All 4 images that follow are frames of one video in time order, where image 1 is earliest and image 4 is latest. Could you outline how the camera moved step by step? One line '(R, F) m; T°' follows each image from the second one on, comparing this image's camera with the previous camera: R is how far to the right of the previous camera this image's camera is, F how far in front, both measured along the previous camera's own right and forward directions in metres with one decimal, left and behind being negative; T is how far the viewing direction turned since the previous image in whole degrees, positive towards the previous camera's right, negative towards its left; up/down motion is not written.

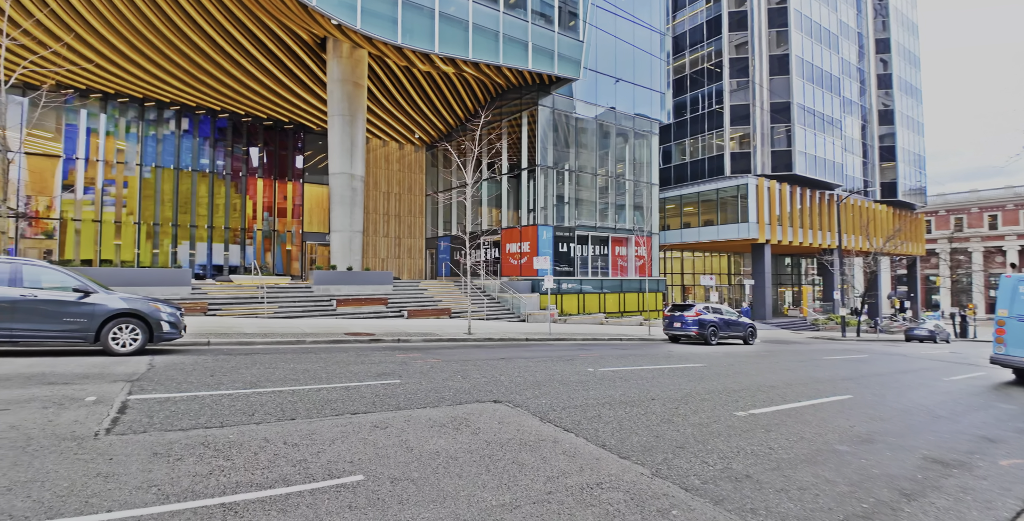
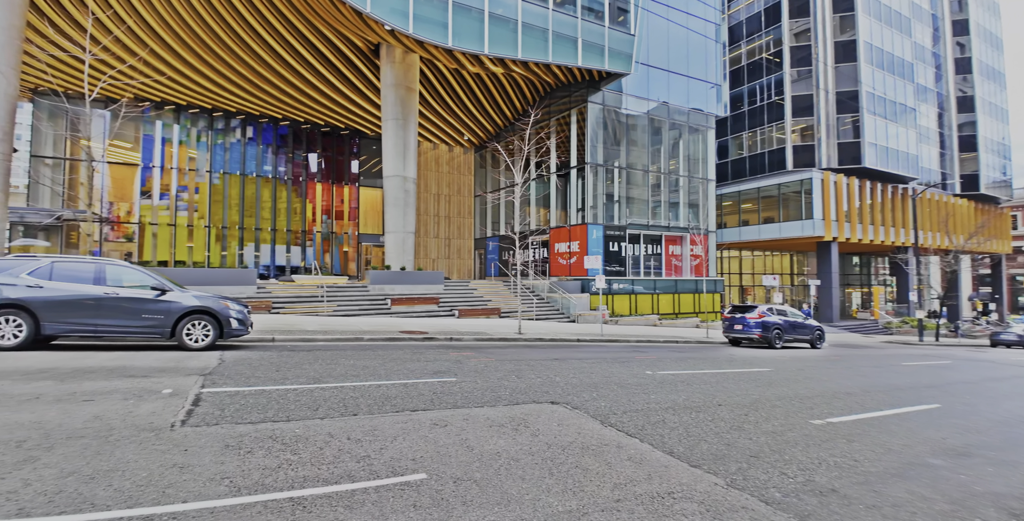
(-0.1, +0.2) m; -6°
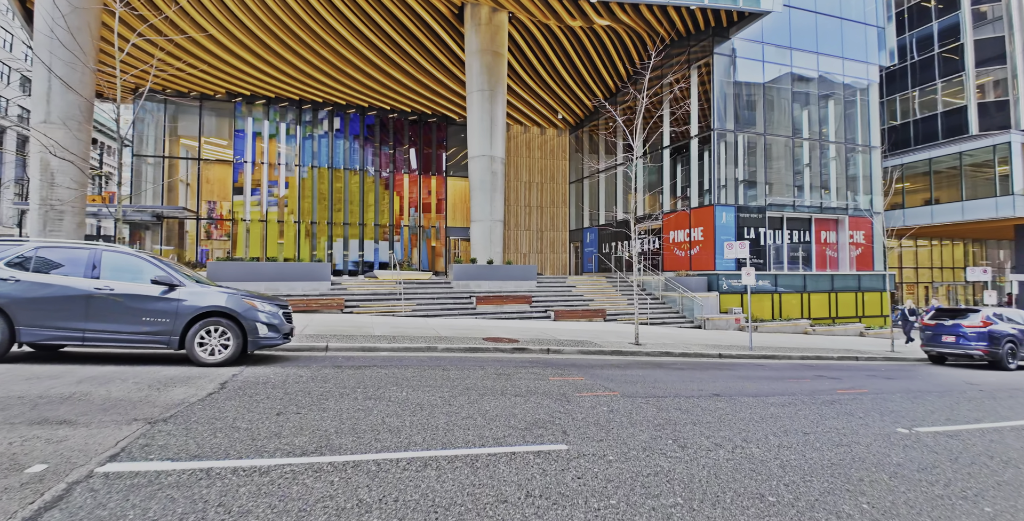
(-0.6, +3.6) m; -11°
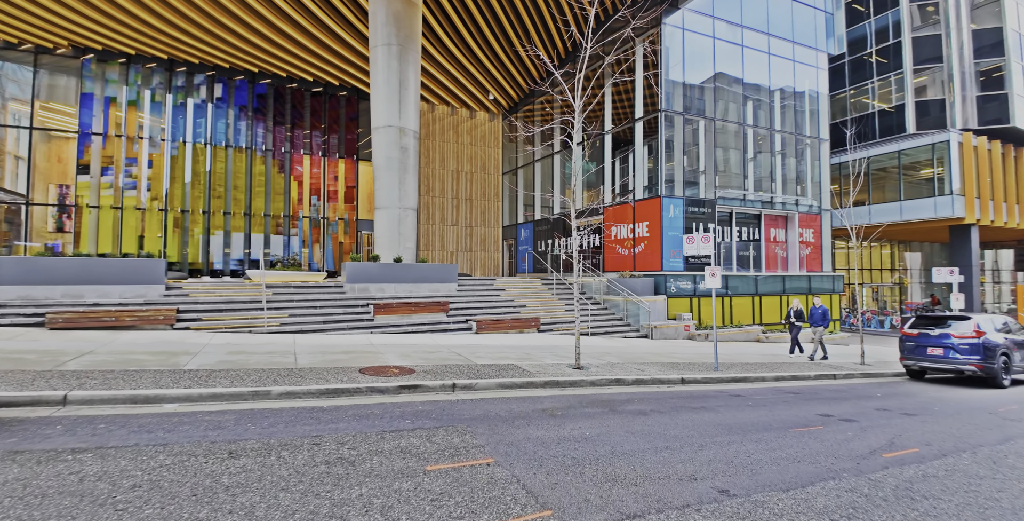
(+0.8, +3.5) m; +7°
